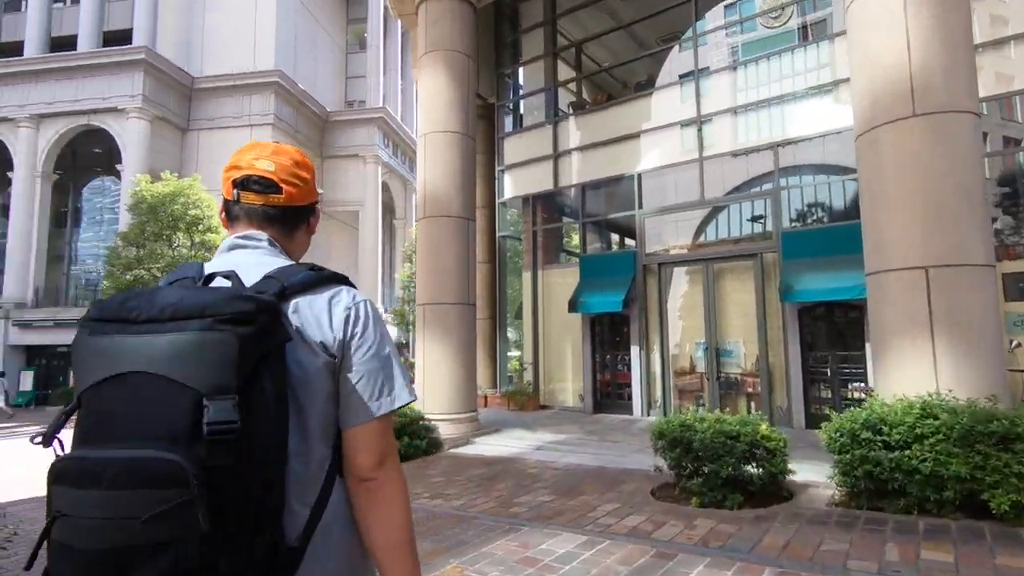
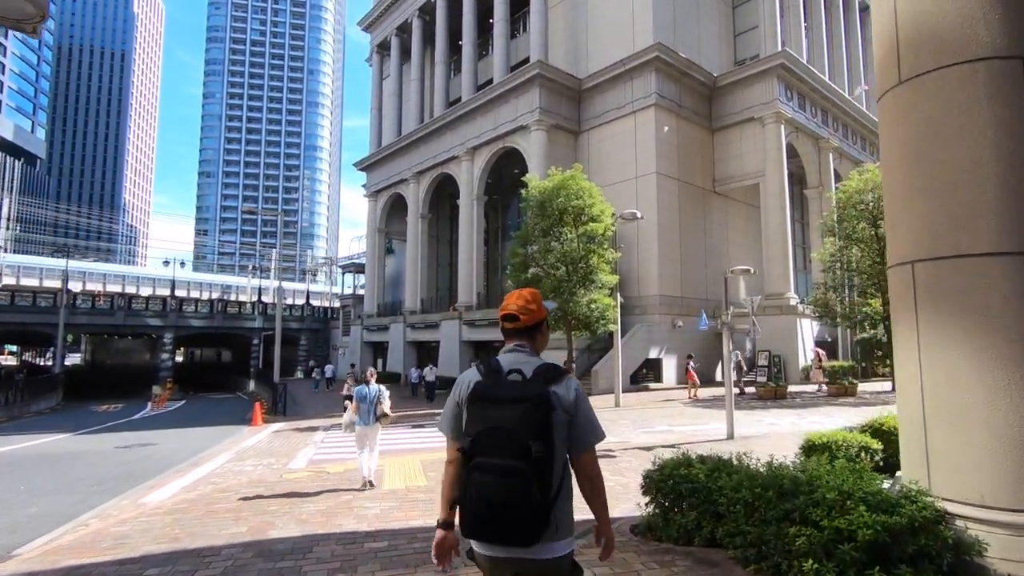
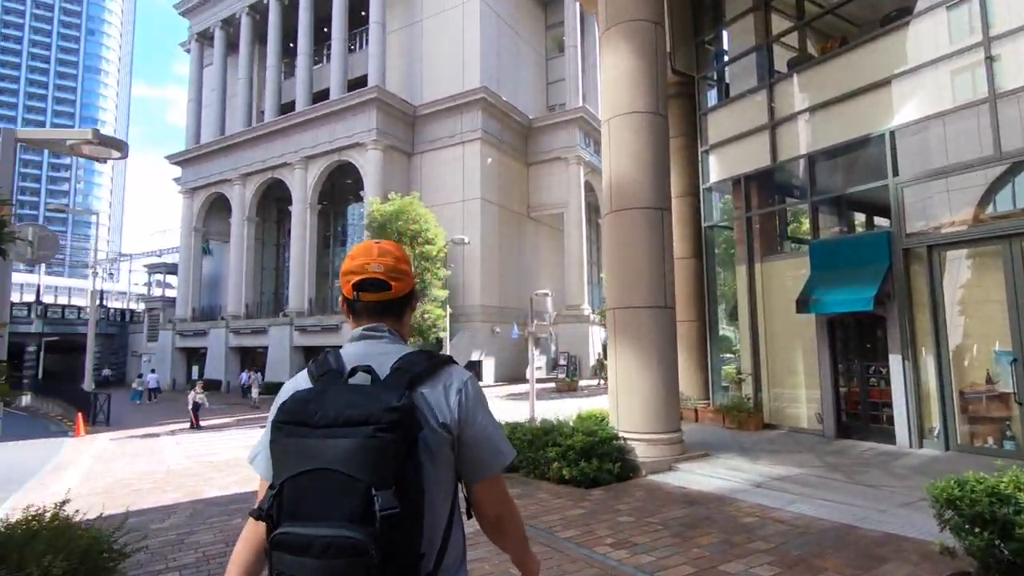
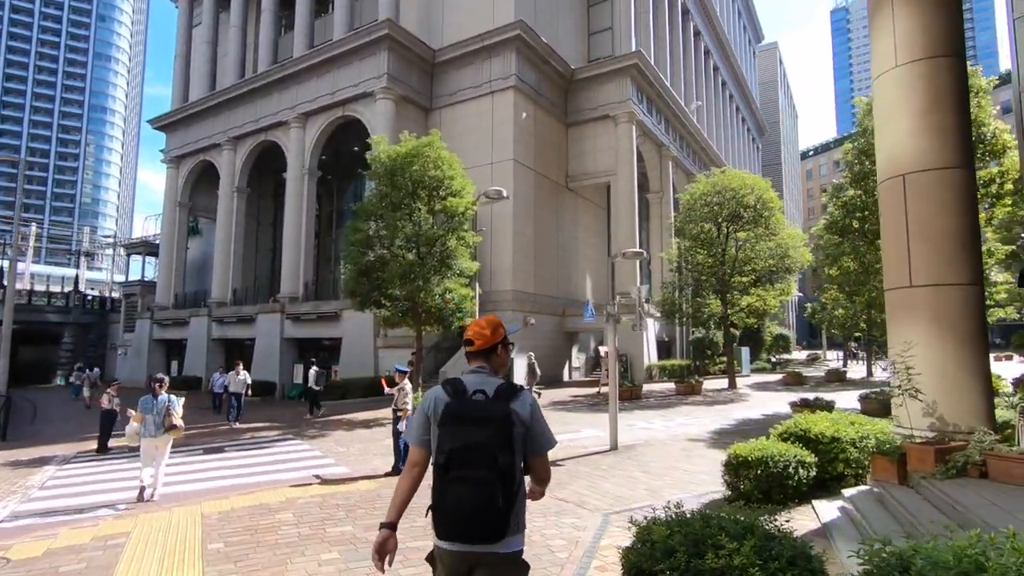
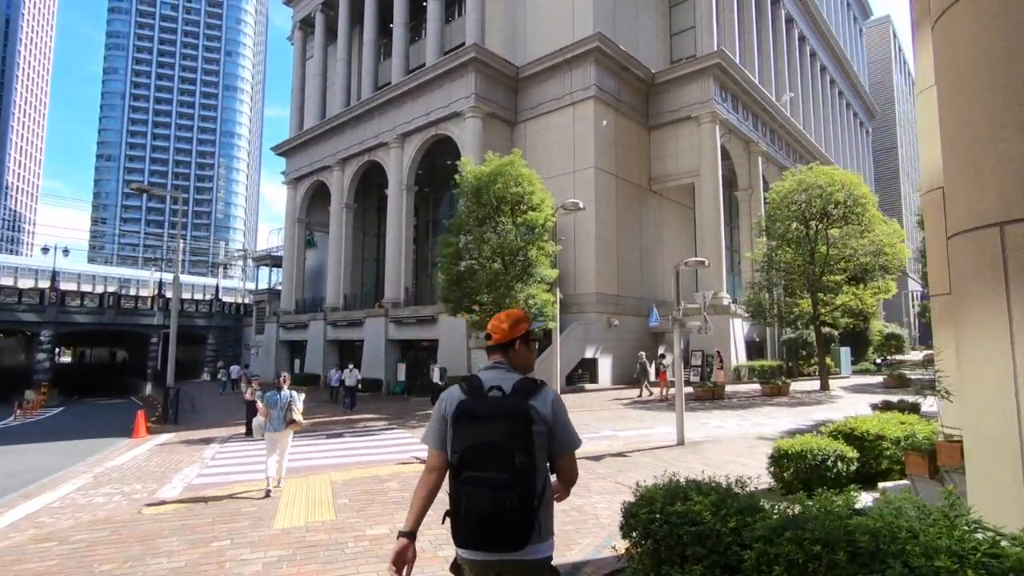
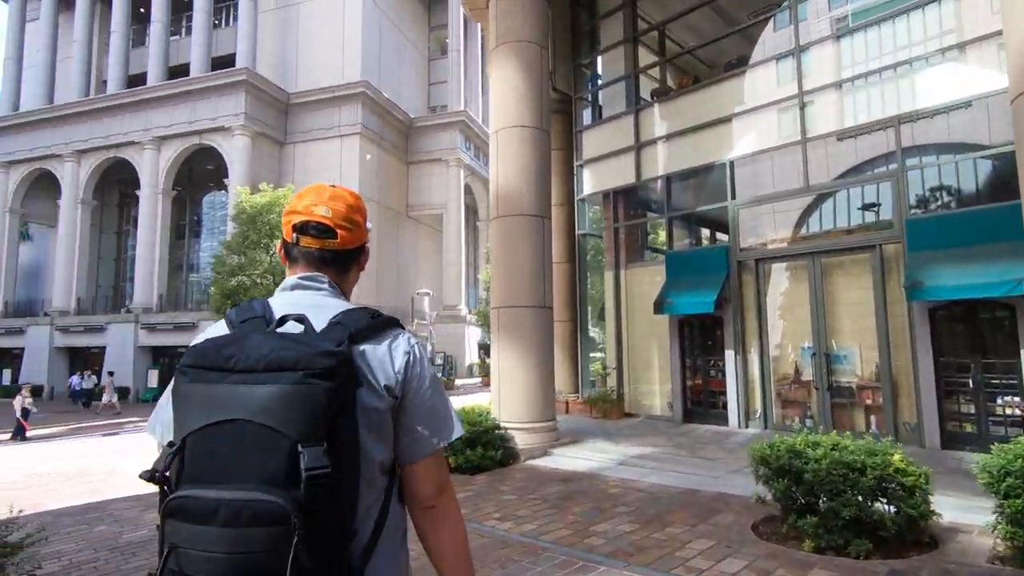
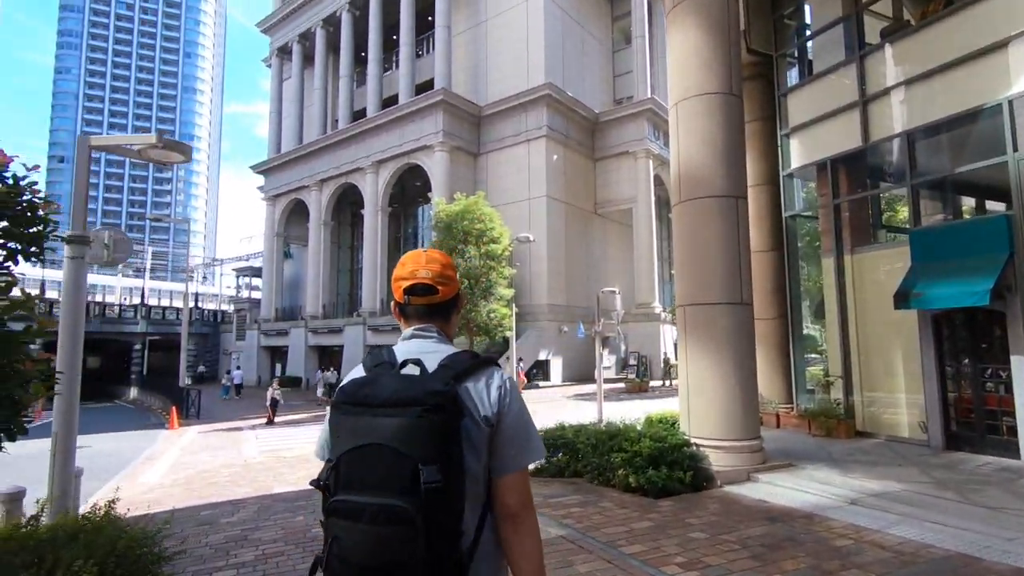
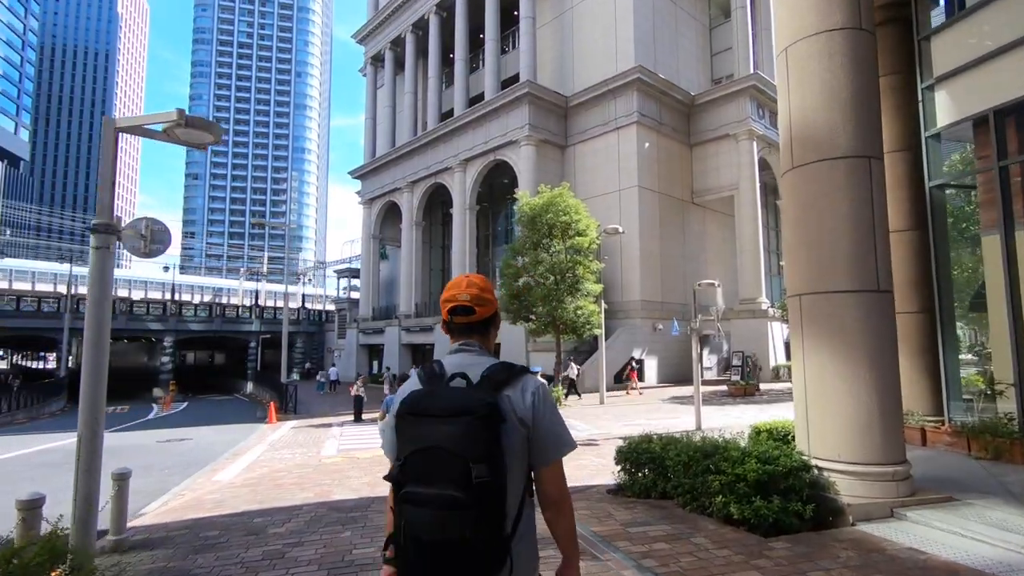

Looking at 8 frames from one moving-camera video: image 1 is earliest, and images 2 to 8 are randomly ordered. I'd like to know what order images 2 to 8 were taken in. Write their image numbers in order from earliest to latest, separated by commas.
6, 3, 7, 8, 2, 5, 4
